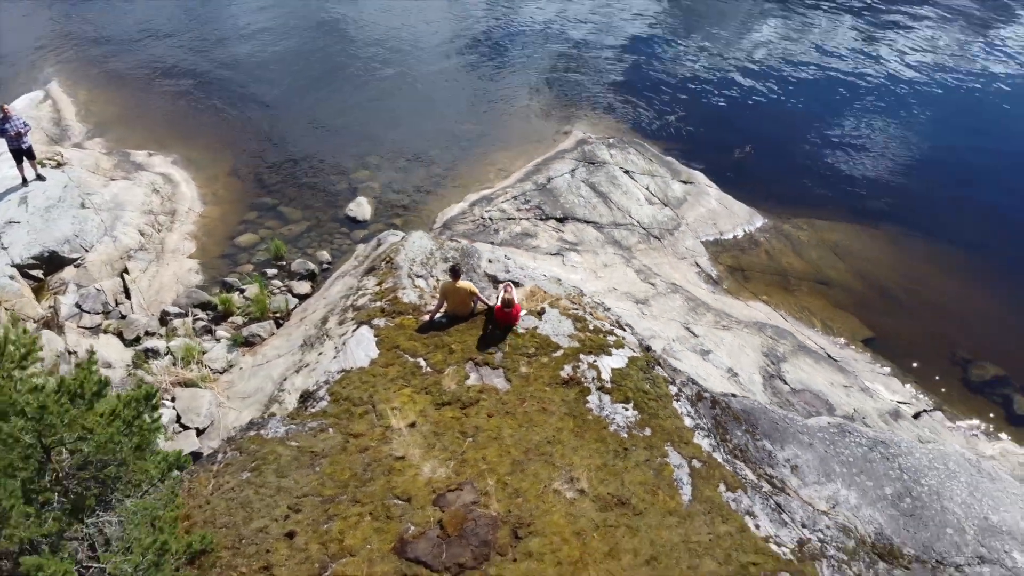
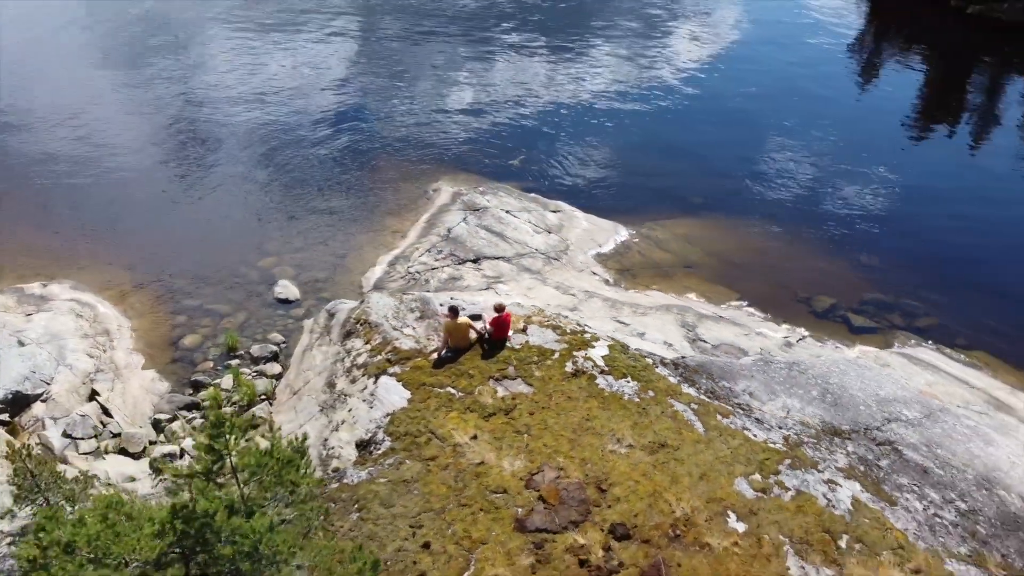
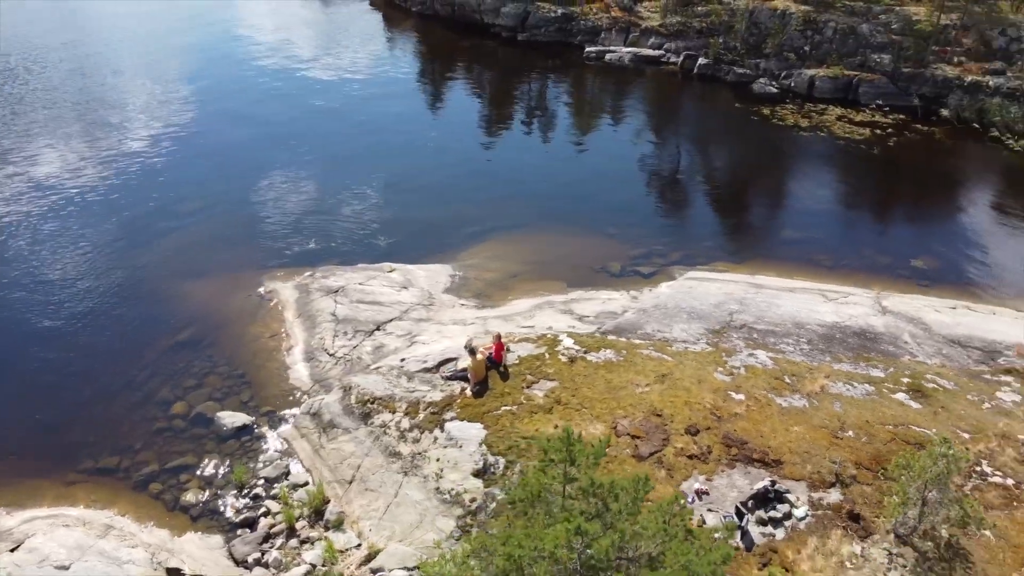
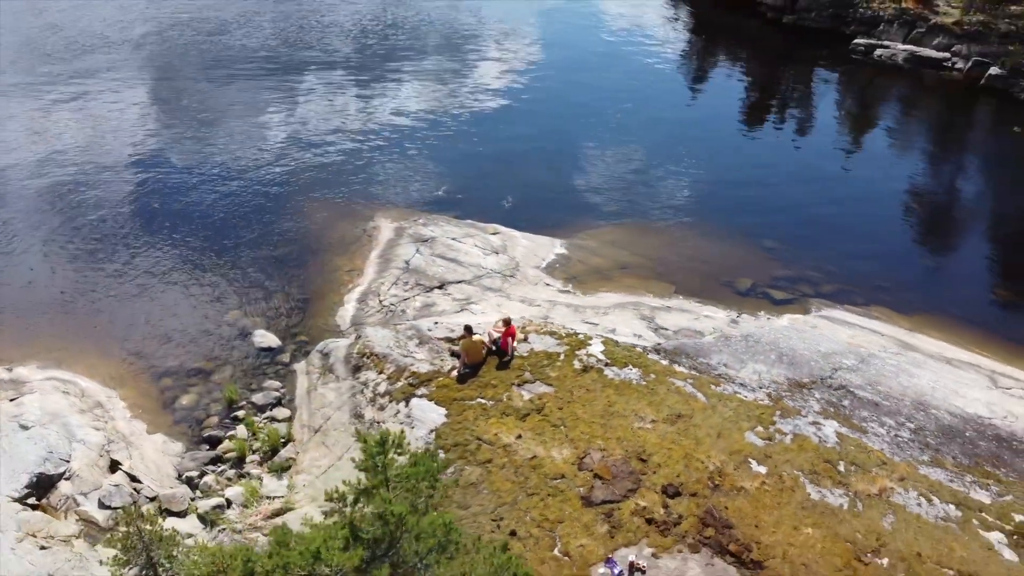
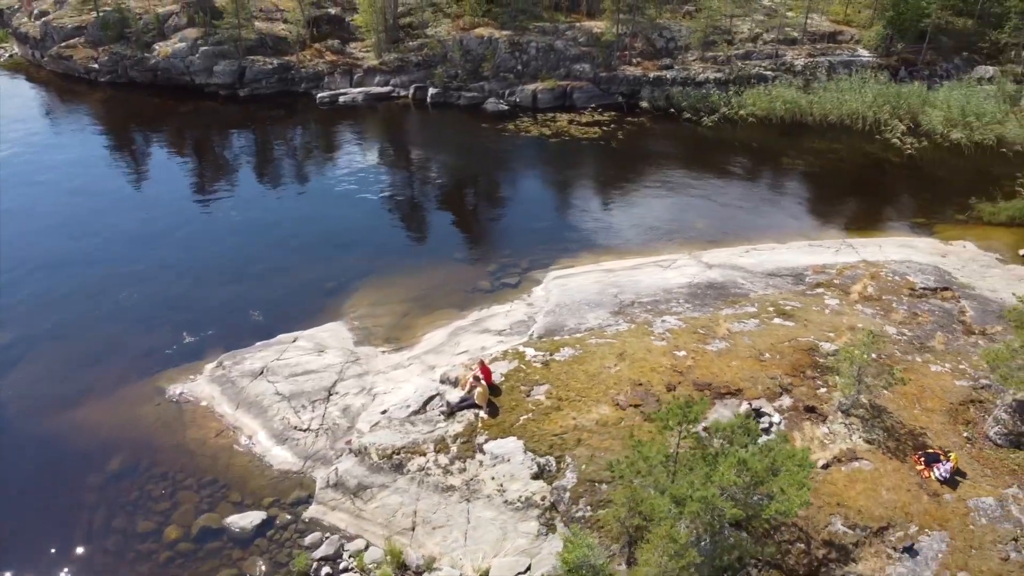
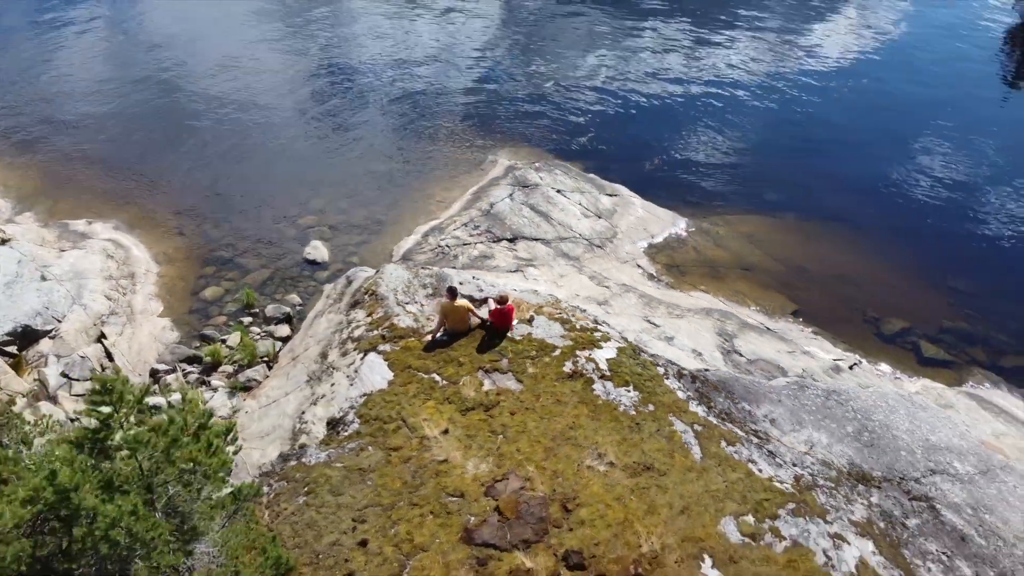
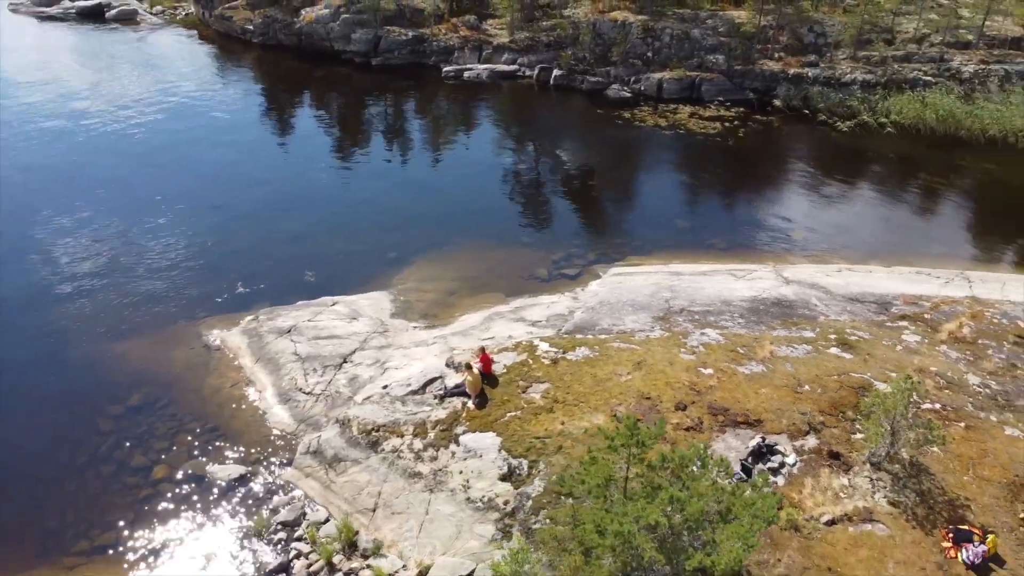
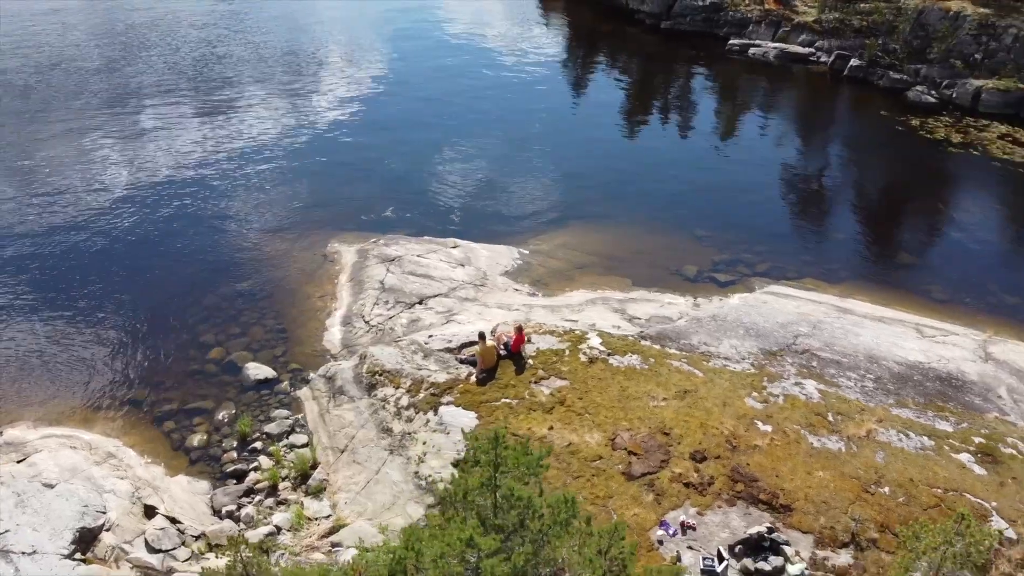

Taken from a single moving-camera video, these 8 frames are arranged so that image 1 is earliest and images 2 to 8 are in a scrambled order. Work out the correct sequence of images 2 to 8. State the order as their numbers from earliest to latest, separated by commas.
6, 2, 4, 8, 3, 7, 5
